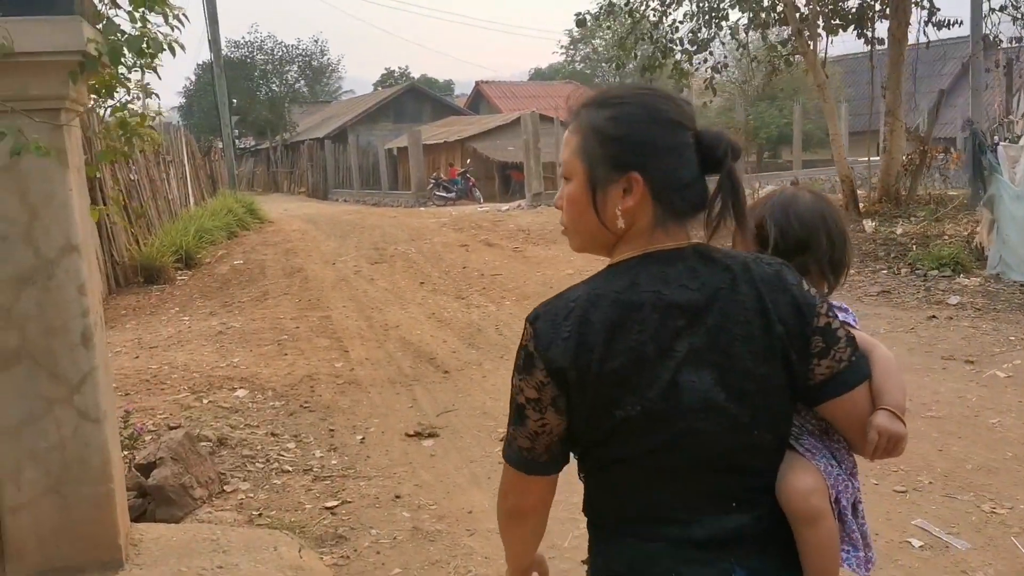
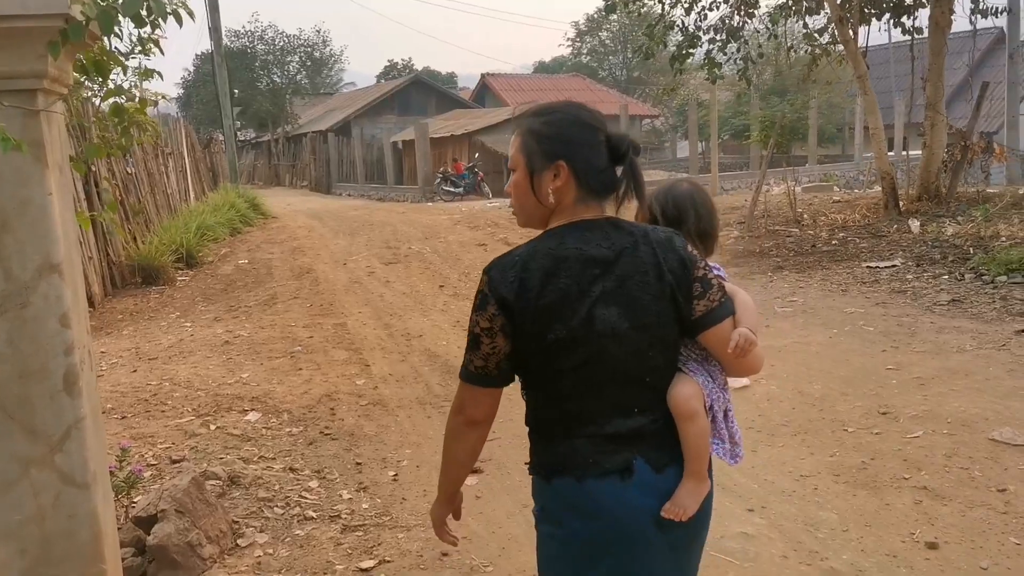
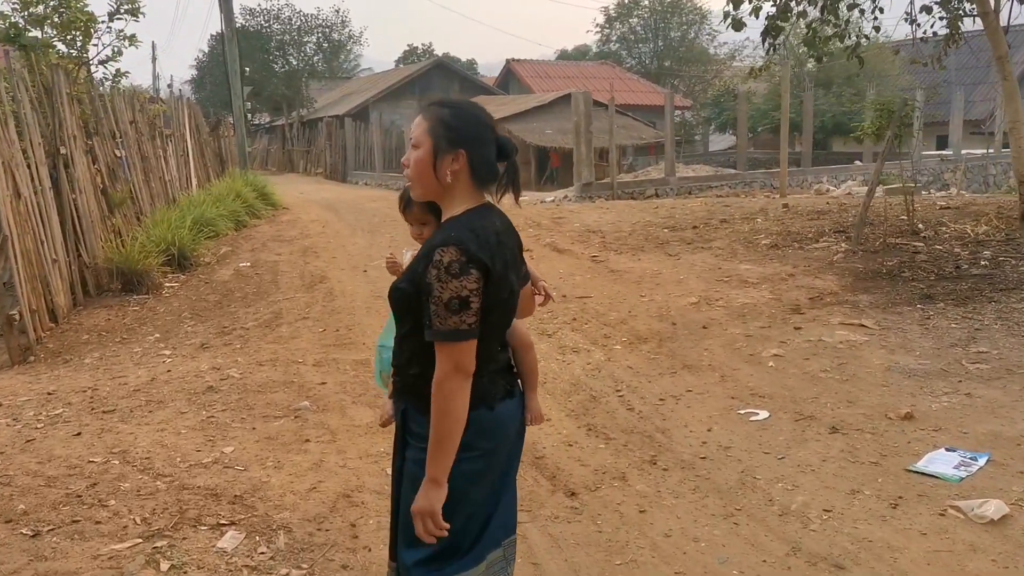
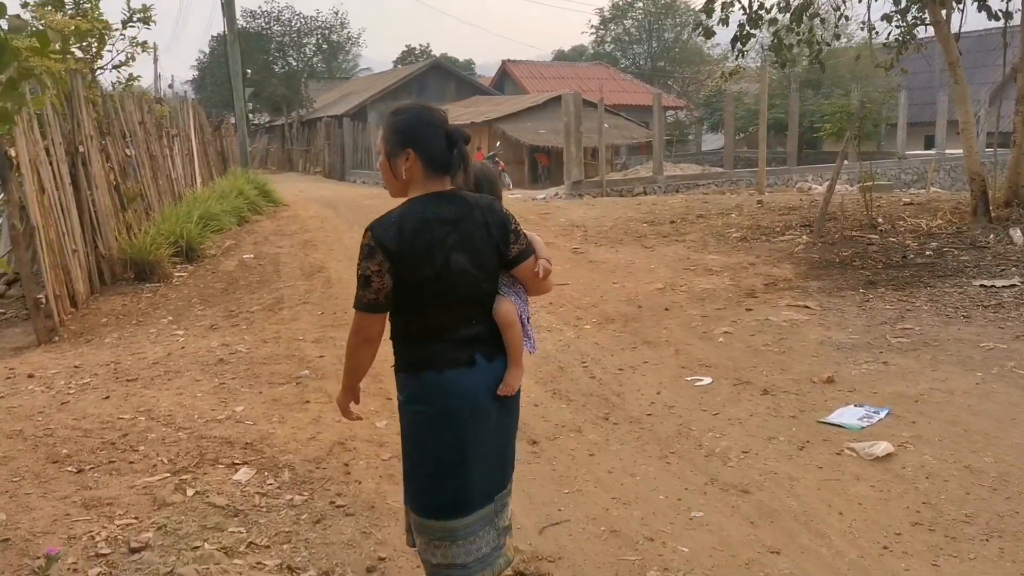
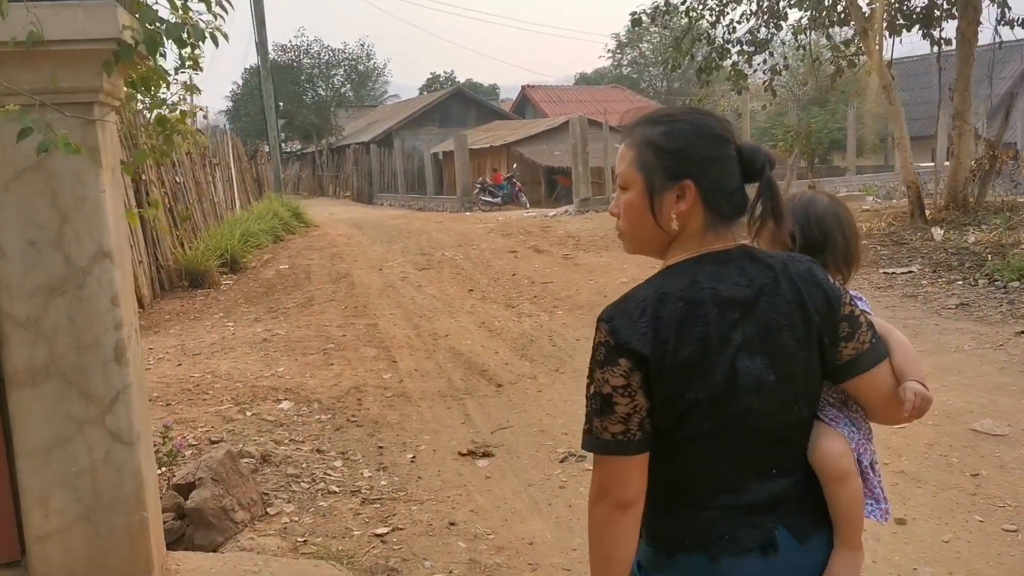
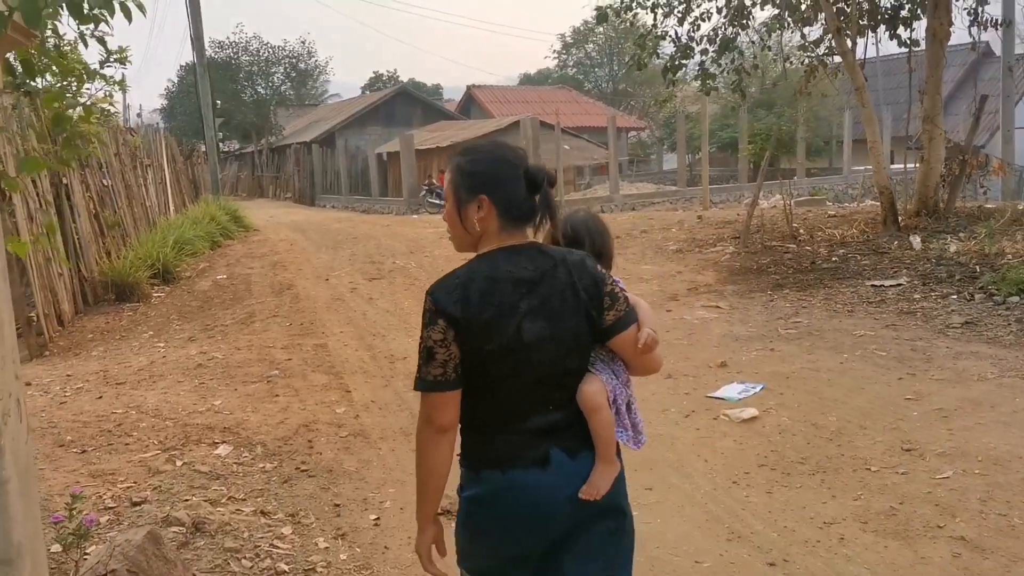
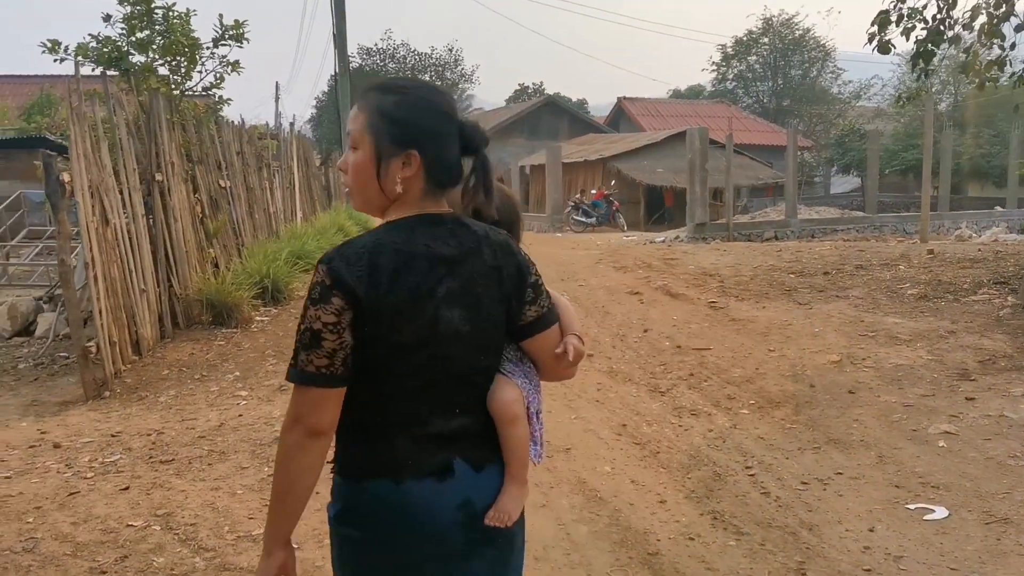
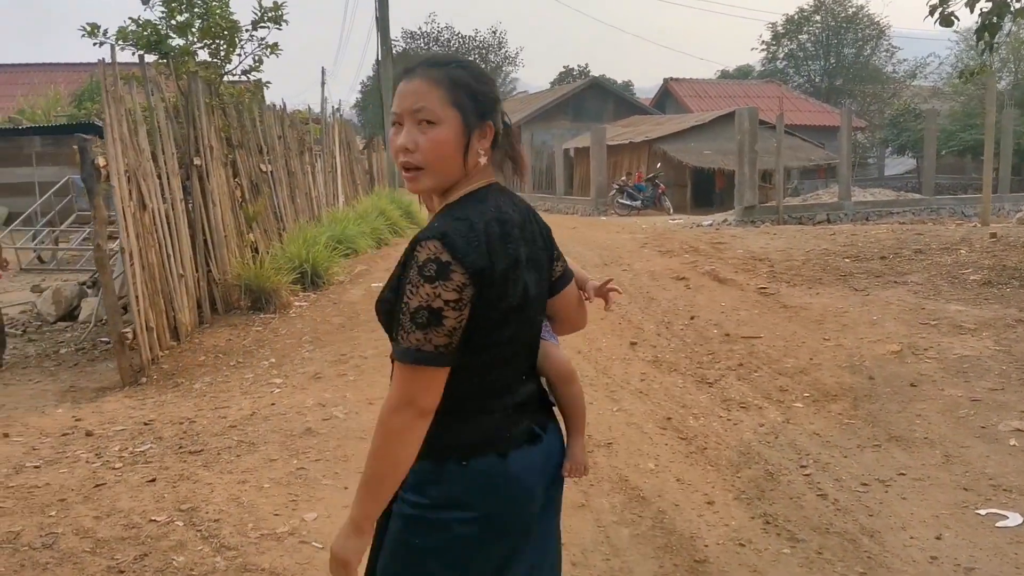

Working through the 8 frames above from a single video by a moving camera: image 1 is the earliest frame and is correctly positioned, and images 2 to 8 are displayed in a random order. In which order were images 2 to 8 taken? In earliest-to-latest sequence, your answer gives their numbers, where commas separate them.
5, 2, 6, 4, 3, 7, 8
